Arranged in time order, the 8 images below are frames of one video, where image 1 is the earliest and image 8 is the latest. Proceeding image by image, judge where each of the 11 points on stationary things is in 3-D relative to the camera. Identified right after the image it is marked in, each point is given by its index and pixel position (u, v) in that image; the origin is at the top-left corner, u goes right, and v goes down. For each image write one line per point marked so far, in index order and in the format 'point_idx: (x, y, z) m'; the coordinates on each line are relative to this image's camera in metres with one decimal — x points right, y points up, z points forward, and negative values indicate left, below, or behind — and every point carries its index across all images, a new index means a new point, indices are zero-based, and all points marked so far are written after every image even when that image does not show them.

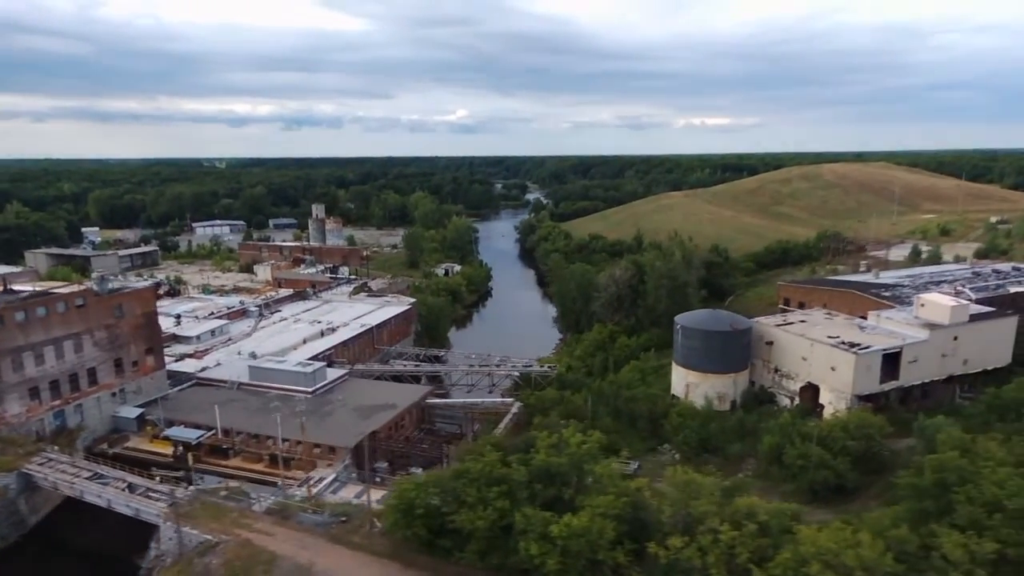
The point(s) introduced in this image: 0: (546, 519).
0: (+1.0, -7.3, +19.6) m
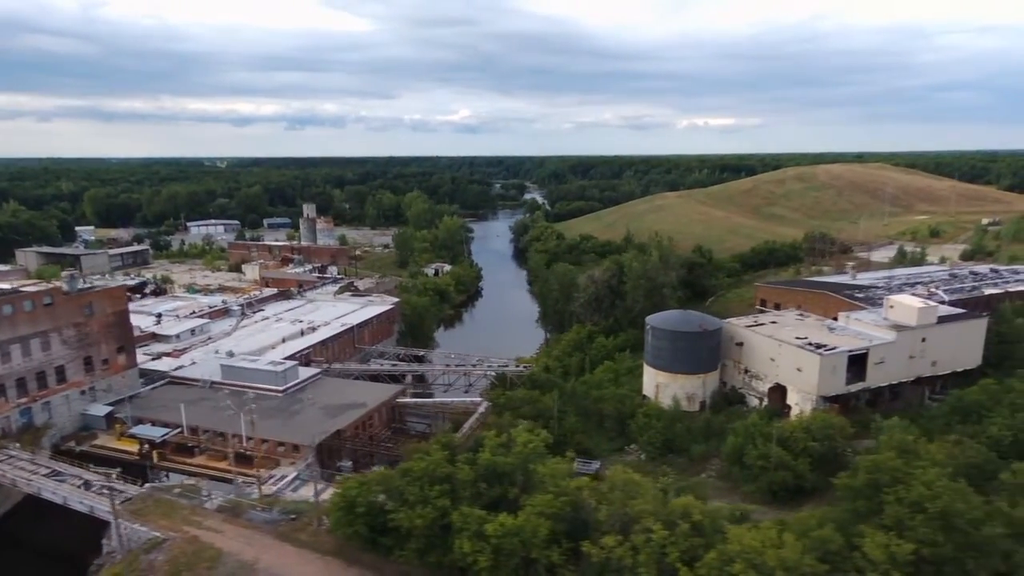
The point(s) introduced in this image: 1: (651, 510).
0: (-1.0, -7.3, +19.8) m
1: (+4.4, -7.0, +19.7) m
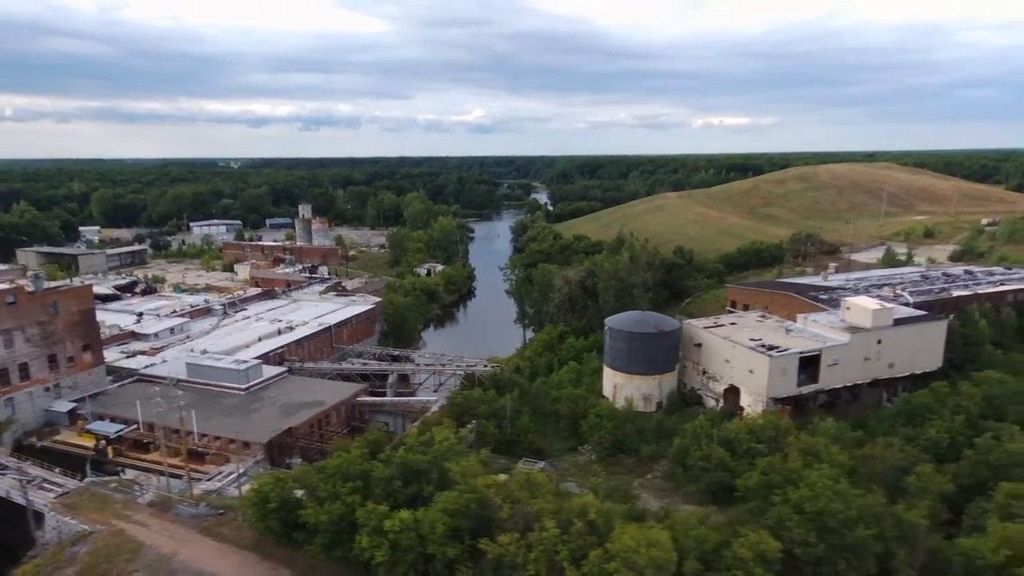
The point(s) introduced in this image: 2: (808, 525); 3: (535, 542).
0: (-4.2, -7.3, +20.3) m
1: (+1.2, -7.1, +20.1) m
2: (+8.2, -6.7, +17.2) m
3: (+0.7, -7.8, +19.1) m
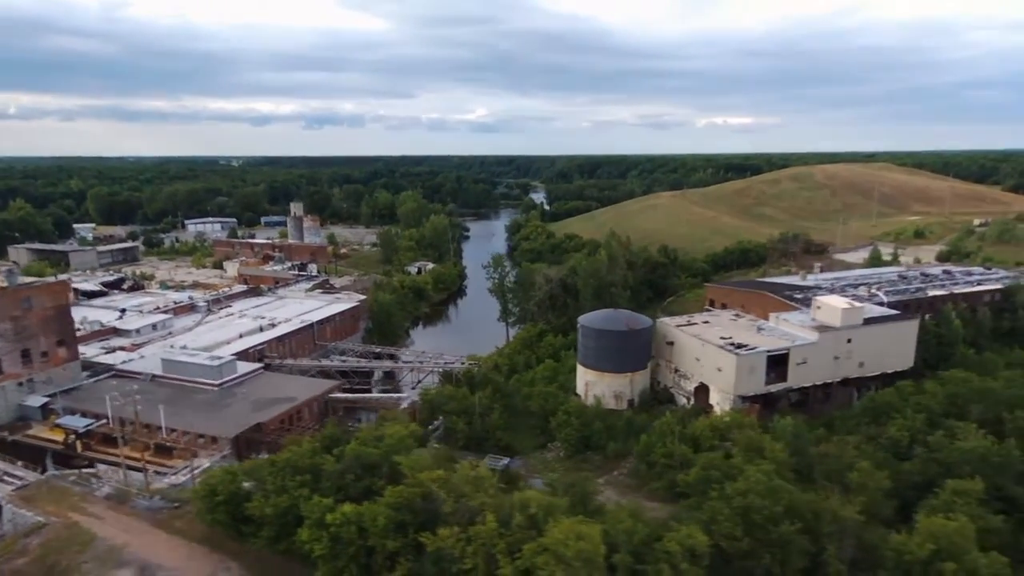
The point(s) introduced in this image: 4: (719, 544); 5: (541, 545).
0: (-6.1, -7.2, +20.5) m
1: (-0.7, -7.0, +20.2) m
2: (+6.3, -6.6, +17.4) m
3: (-1.2, -7.7, +19.2) m
4: (+5.7, -7.1, +17.1) m
5: (+0.9, -7.3, +17.7) m
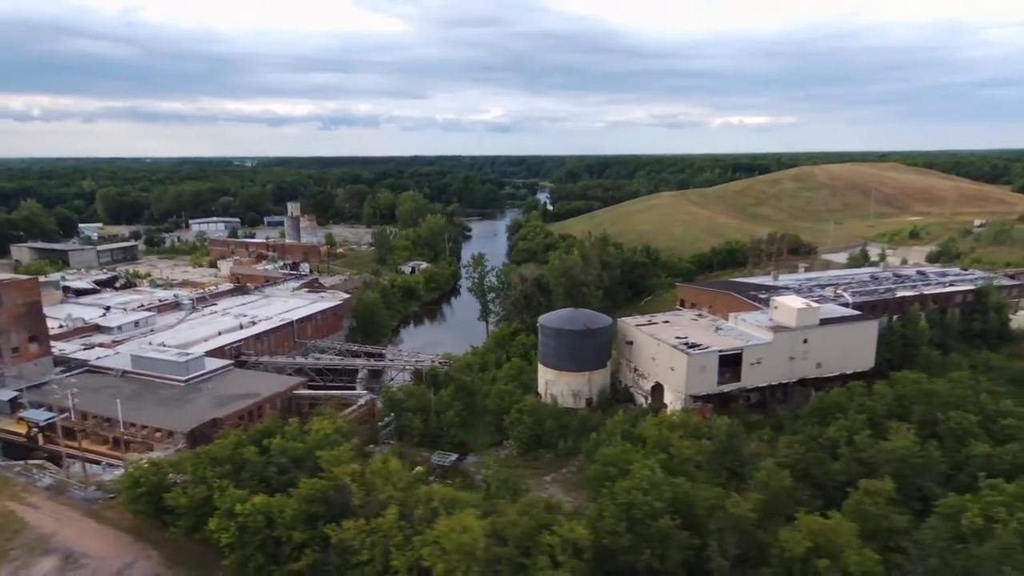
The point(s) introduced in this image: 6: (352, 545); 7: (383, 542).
0: (-9.2, -7.1, +21.0) m
1: (-3.8, -6.9, +20.7) m
2: (+3.0, -6.5, +17.6) m
3: (-4.4, -7.6, +19.7) m
4: (+2.5, -7.0, +17.4) m
5: (-2.3, -7.2, +18.1) m
6: (-5.0, -8.1, +19.7) m
7: (-4.0, -7.9, +19.3) m
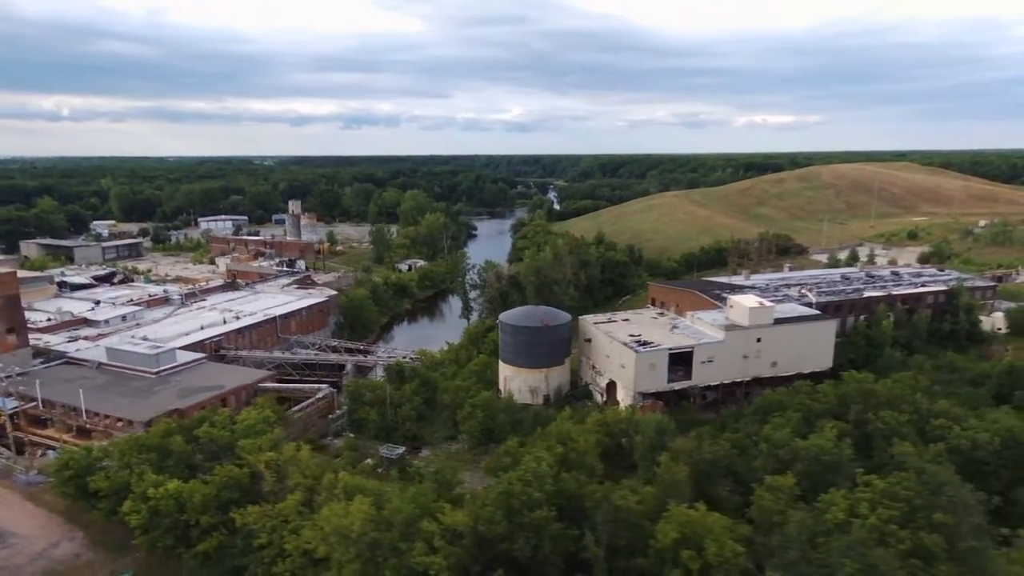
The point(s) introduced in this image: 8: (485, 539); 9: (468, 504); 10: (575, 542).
0: (-12.6, -6.9, +21.9) m
1: (-7.2, -6.7, +21.4) m
2: (-0.4, -6.4, +18.1) m
3: (-7.8, -7.4, +20.4) m
4: (-1.0, -6.9, +17.9) m
5: (-5.8, -7.0, +18.8) m
6: (-8.4, -7.9, +20.4) m
7: (-7.4, -7.7, +20.1) m
8: (-0.7, -7.3, +18.1) m
9: (-1.3, -6.5, +18.9) m
10: (+1.9, -7.5, +18.4) m
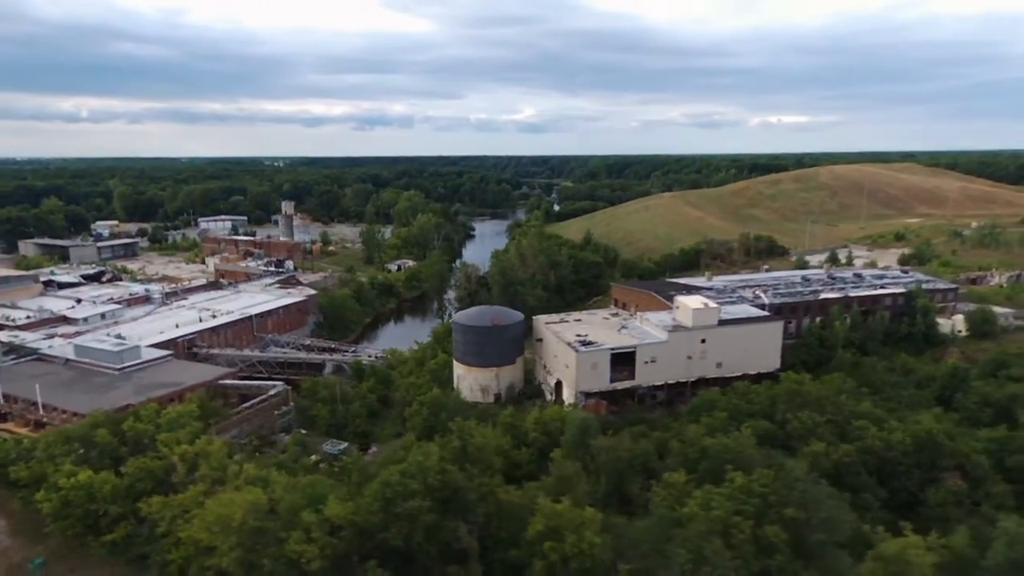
0: (-16.2, -6.8, +22.8) m
1: (-10.8, -6.7, +22.2) m
2: (-4.1, -6.3, +18.8) m
3: (-11.4, -7.3, +21.2) m
4: (-4.6, -6.9, +18.6) m
5: (-9.5, -7.0, +19.5) m
6: (-12.1, -7.9, +21.2) m
7: (-11.1, -7.6, +20.8) m
8: (-4.4, -7.3, +18.8) m
9: (-4.9, -6.5, +19.6) m
10: (-1.8, -7.5, +19.0) m
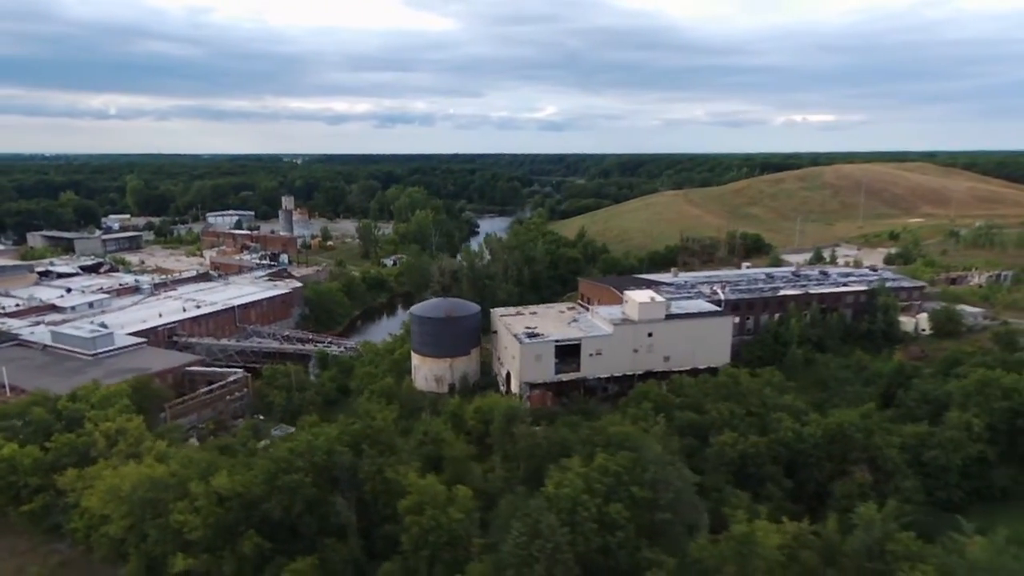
0: (-19.9, -6.2, +24.0) m
1: (-14.6, -6.1, +23.2) m
2: (-7.9, -5.9, +19.6) m
3: (-15.2, -6.8, +22.3) m
4: (-8.5, -6.4, +19.5) m
5: (-13.3, -6.4, +20.5) m
6: (-15.8, -7.3, +22.4) m
7: (-14.8, -7.1, +21.9) m
8: (-8.3, -6.8, +19.6) m
9: (-8.7, -6.0, +20.5) m
10: (-5.6, -7.0, +19.8) m
